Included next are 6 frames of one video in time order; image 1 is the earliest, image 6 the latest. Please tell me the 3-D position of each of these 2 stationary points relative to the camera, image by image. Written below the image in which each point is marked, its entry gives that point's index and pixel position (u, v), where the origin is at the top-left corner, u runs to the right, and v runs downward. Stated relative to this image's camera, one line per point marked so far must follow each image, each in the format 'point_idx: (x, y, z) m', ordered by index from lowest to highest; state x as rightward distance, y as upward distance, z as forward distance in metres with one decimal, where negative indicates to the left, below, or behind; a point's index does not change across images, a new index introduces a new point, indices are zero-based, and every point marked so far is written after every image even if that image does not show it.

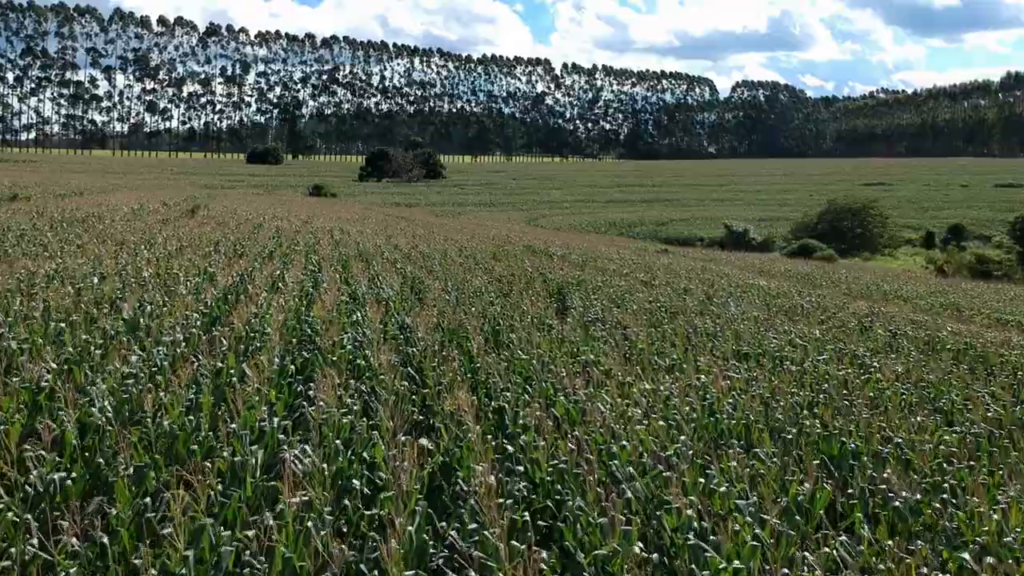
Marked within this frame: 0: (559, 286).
0: (+1.0, 0.0, +16.8) m
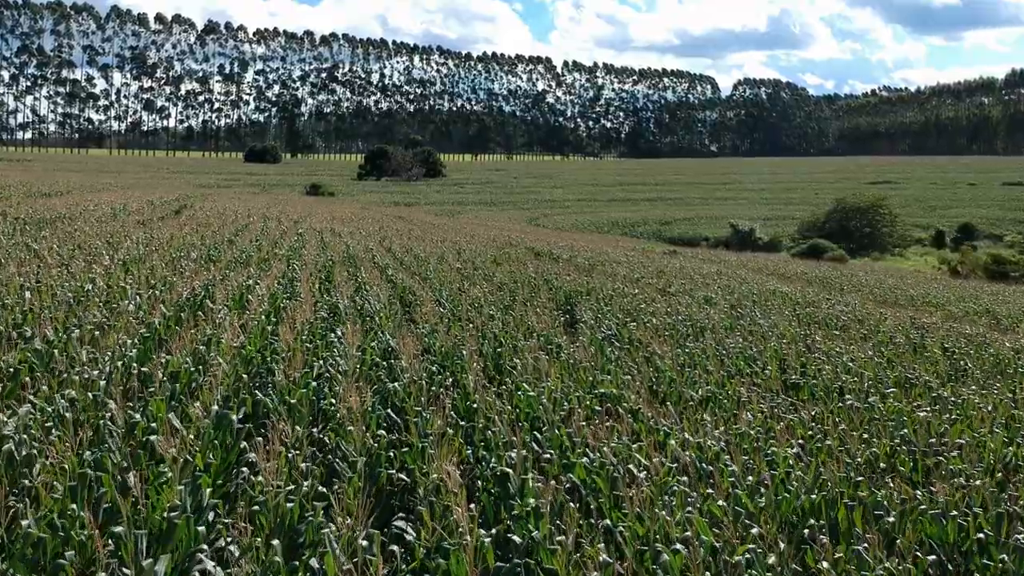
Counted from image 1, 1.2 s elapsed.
0: (+1.0, -0.1, +15.1) m
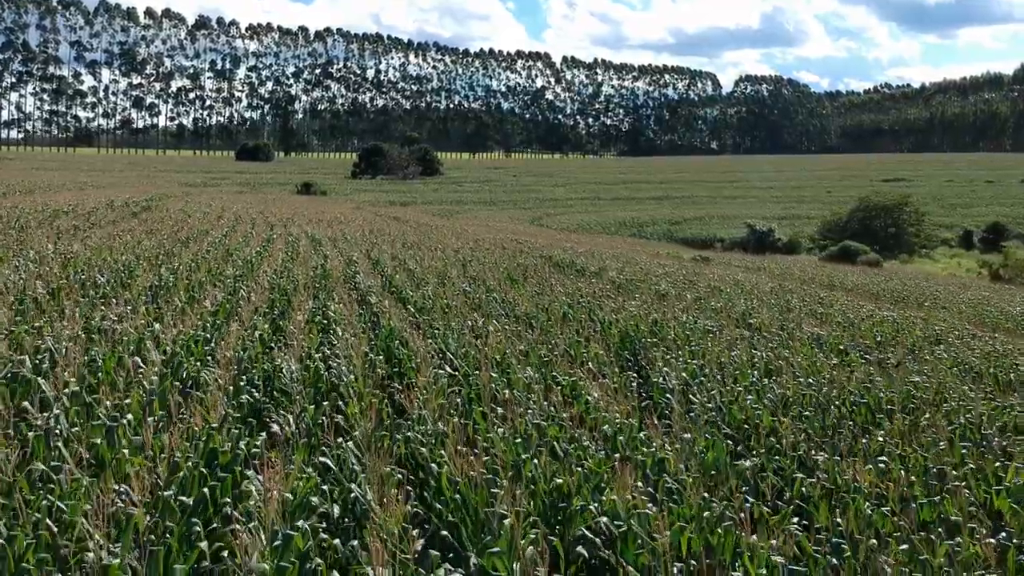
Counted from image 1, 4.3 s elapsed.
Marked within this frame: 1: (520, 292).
0: (+1.5, -0.6, +10.5) m
1: (+0.2, -0.1, +14.5) m
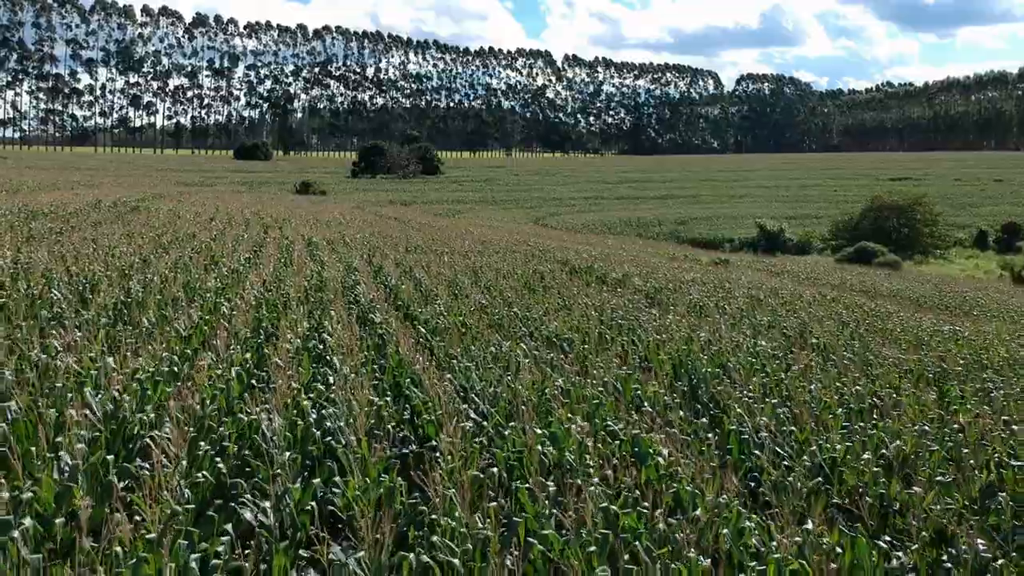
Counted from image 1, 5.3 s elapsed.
0: (+1.8, -0.8, +8.8) m
1: (+0.5, -0.3, +12.7) m
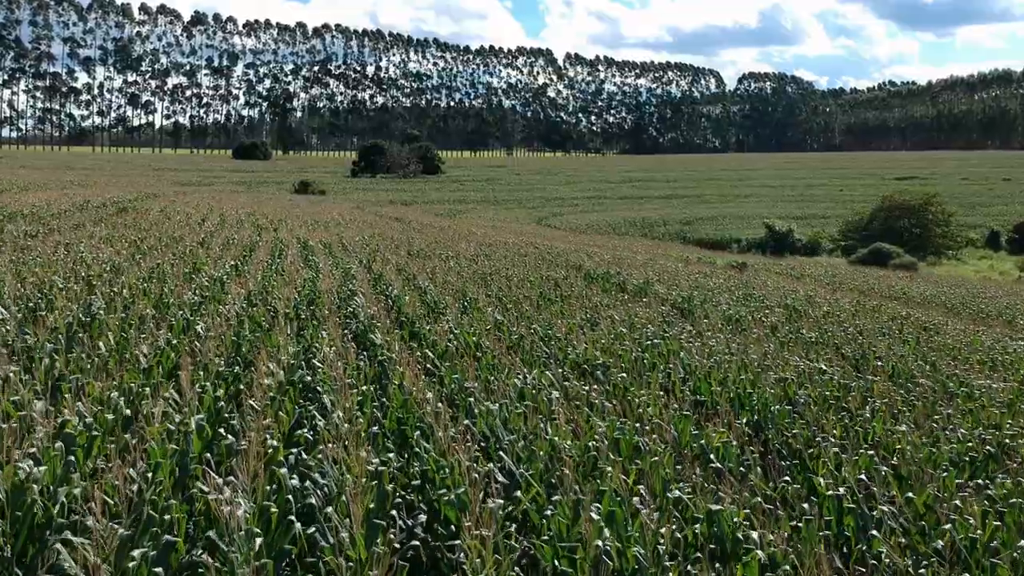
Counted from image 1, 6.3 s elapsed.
0: (+2.1, -1.0, +7.3) m
1: (+0.8, -0.5, +11.2) m
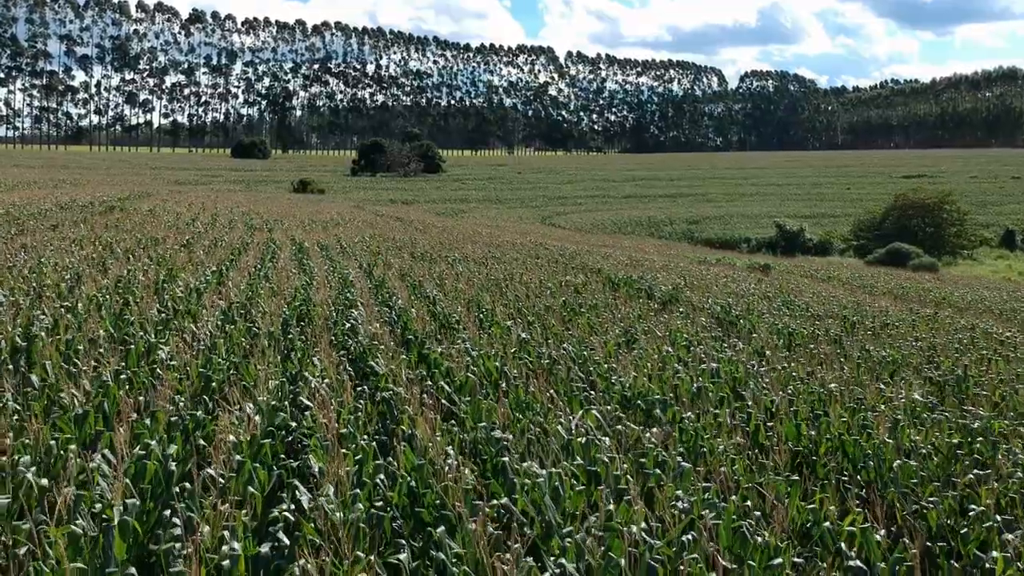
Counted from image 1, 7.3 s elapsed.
0: (+2.4, -1.2, +5.6) m
1: (+1.1, -0.6, +9.5) m
